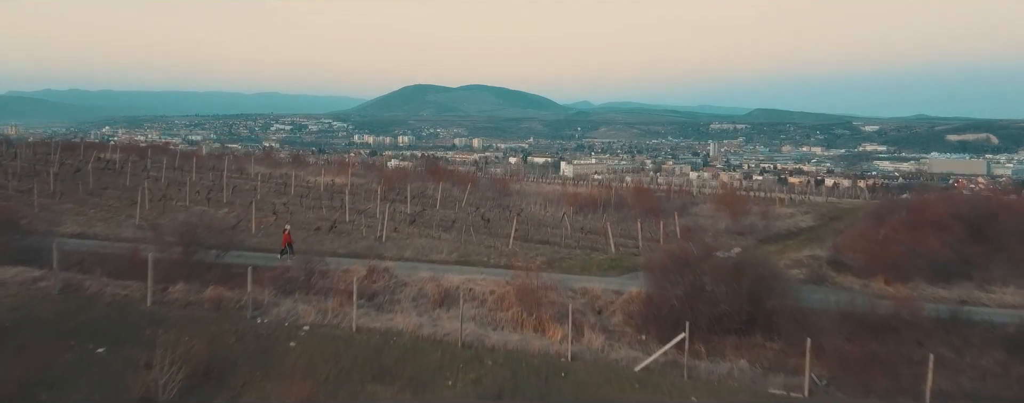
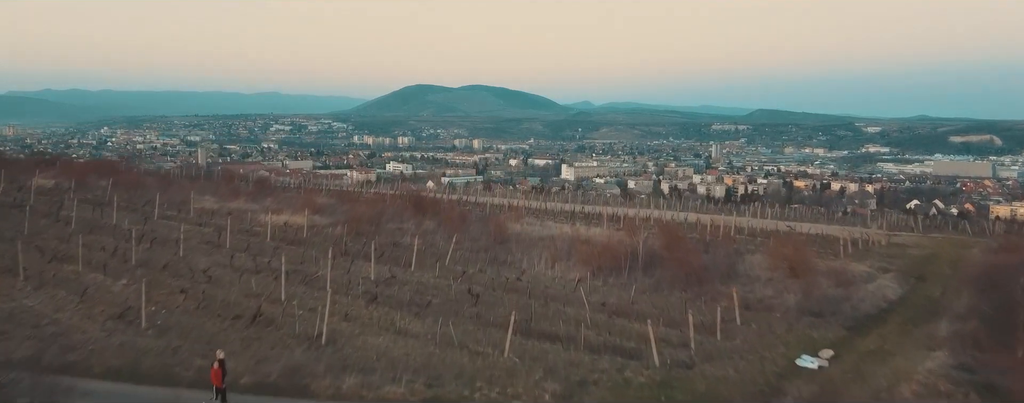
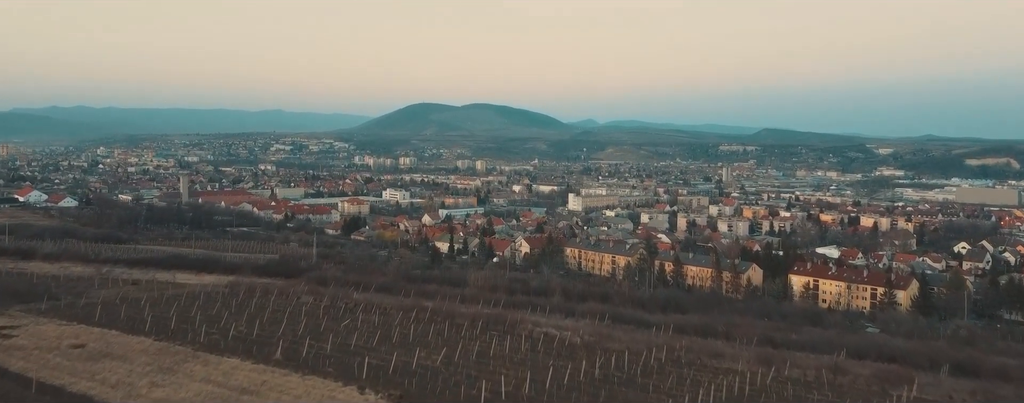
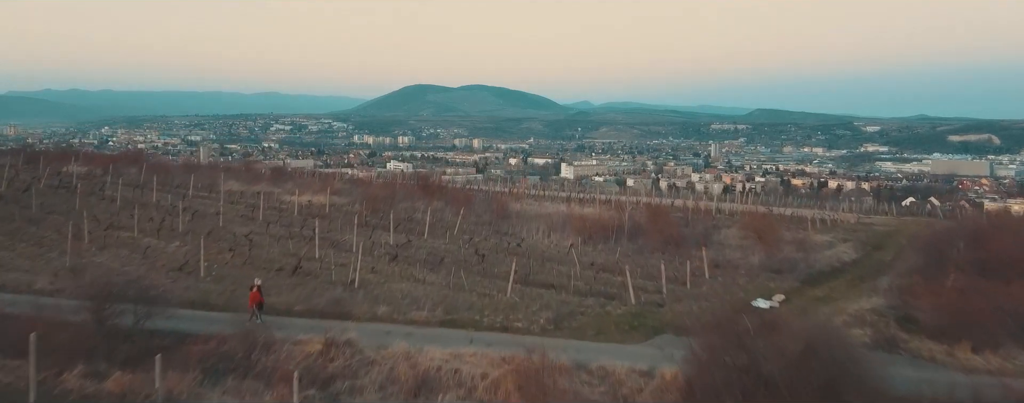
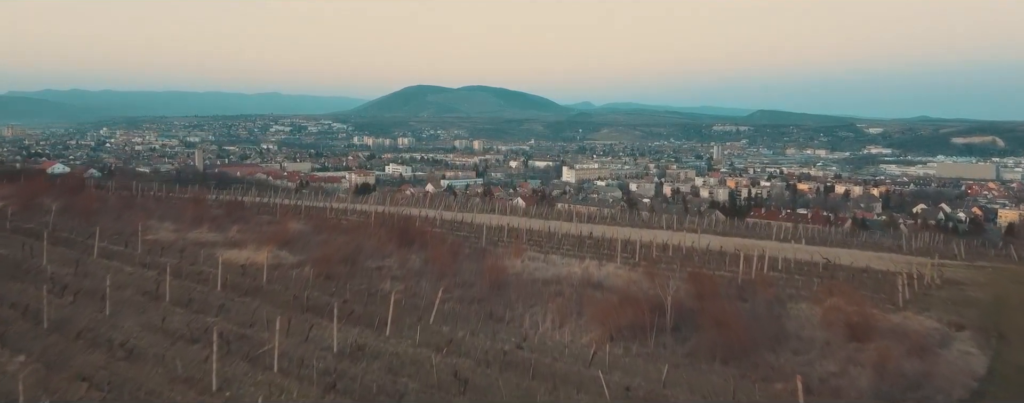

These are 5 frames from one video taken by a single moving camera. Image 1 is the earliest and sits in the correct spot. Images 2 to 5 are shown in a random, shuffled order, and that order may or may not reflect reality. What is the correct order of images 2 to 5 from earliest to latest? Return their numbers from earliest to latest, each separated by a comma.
4, 2, 5, 3
